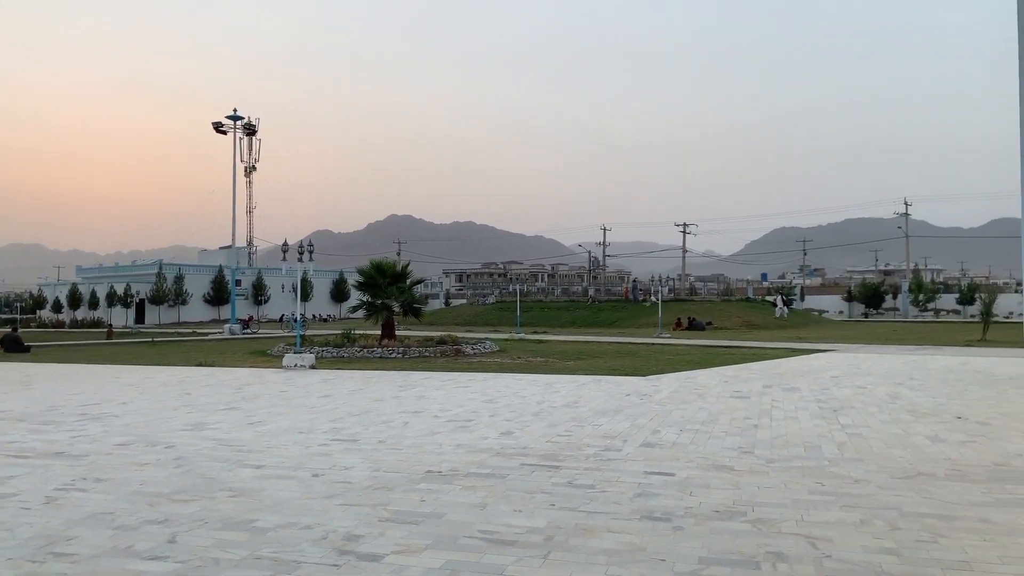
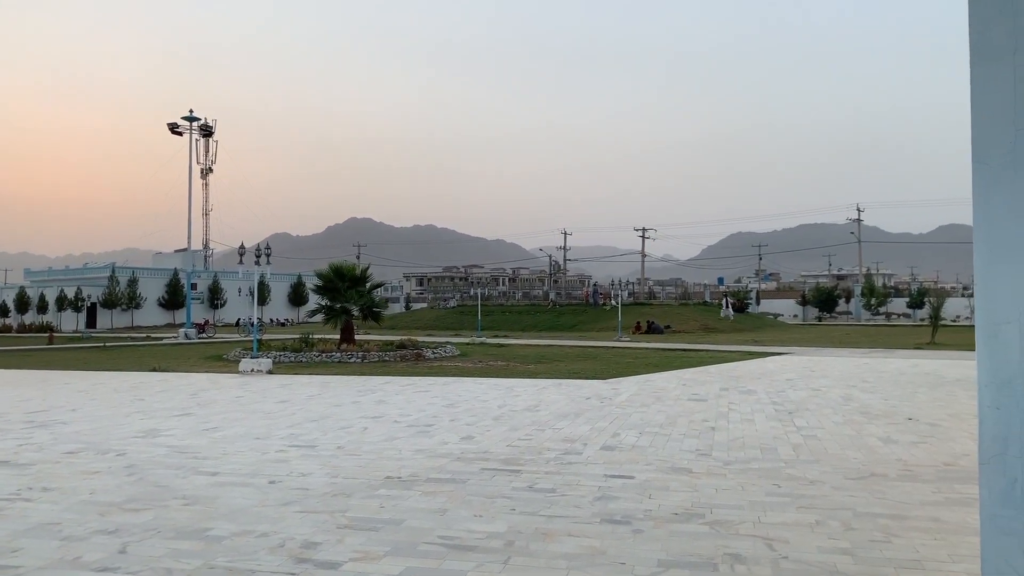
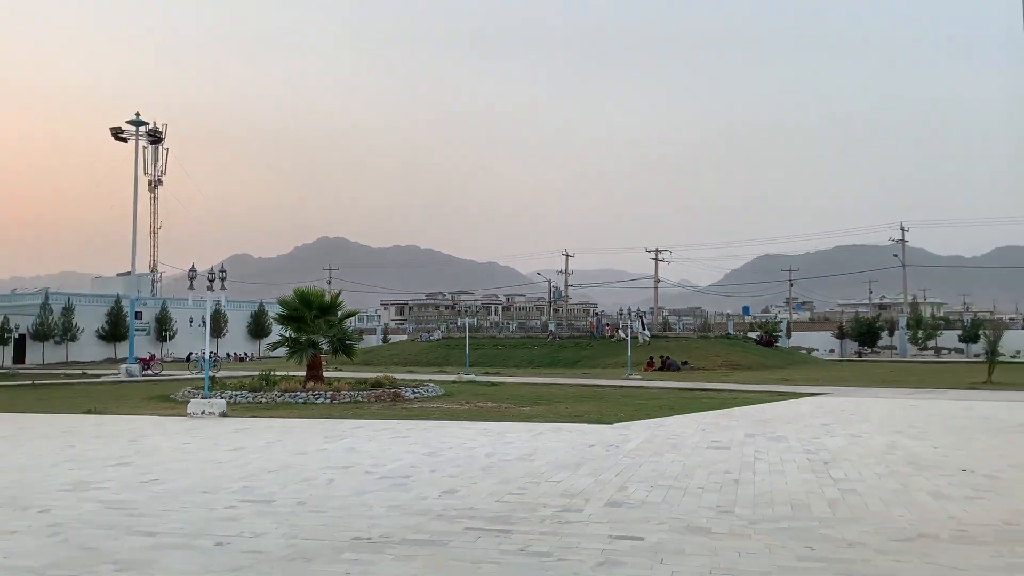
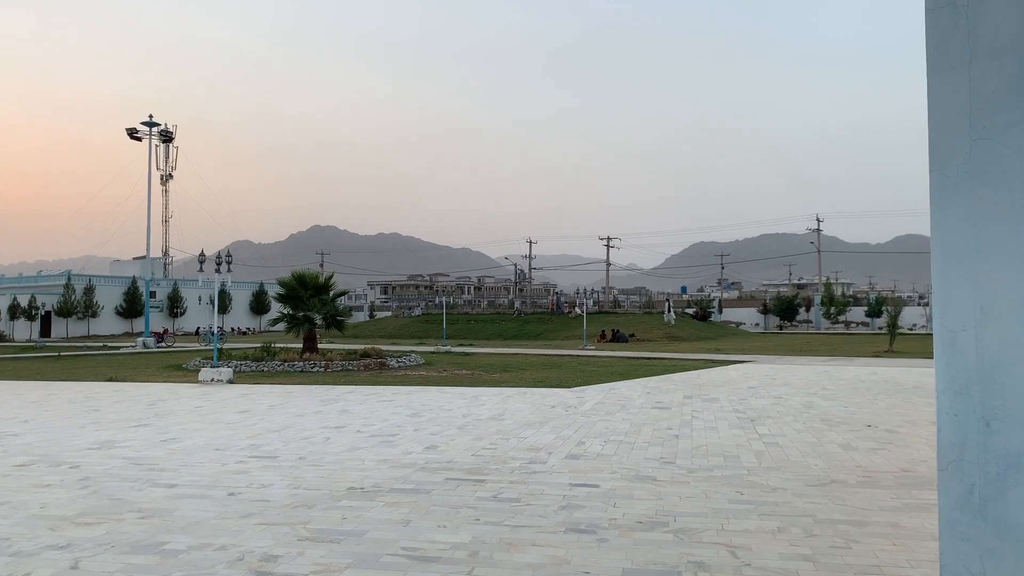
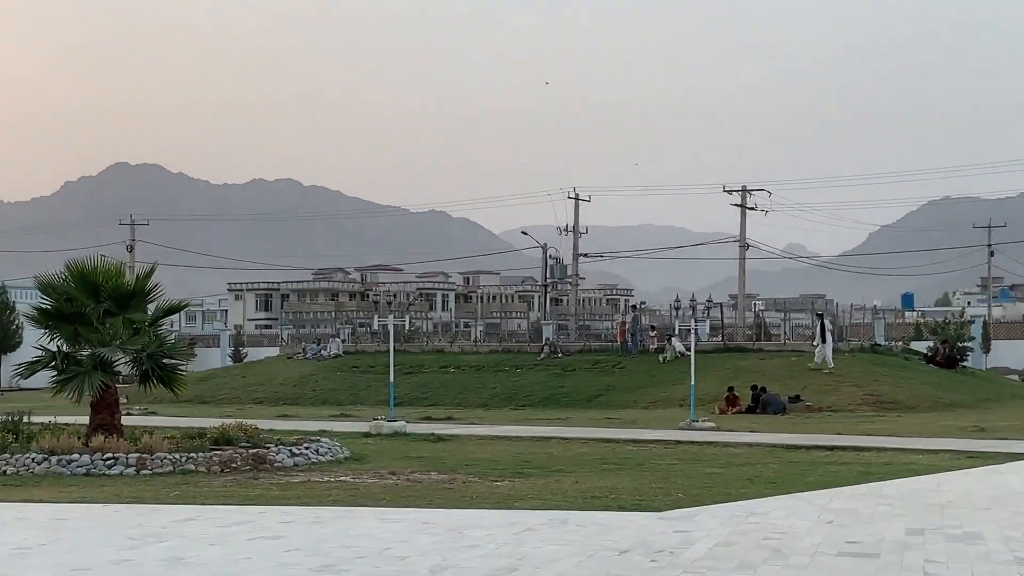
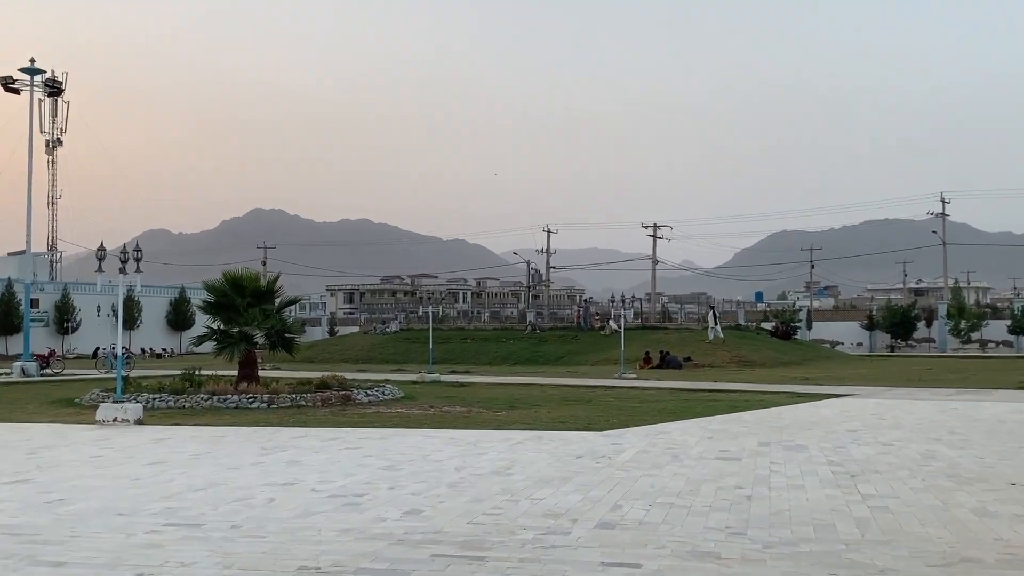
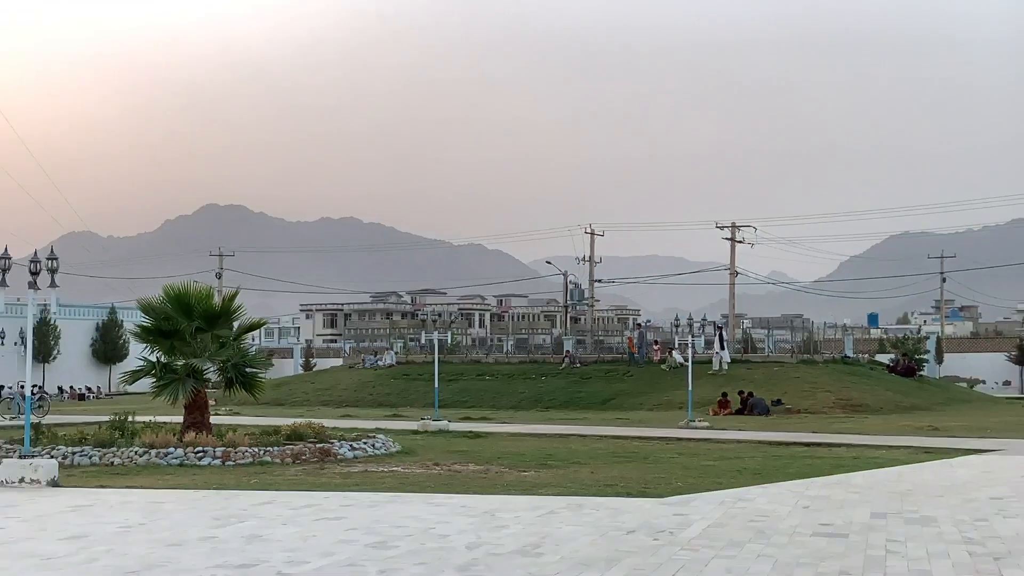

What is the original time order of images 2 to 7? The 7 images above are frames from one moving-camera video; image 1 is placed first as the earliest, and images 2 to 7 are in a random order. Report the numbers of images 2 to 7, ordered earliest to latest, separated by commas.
2, 4, 6, 5, 7, 3
